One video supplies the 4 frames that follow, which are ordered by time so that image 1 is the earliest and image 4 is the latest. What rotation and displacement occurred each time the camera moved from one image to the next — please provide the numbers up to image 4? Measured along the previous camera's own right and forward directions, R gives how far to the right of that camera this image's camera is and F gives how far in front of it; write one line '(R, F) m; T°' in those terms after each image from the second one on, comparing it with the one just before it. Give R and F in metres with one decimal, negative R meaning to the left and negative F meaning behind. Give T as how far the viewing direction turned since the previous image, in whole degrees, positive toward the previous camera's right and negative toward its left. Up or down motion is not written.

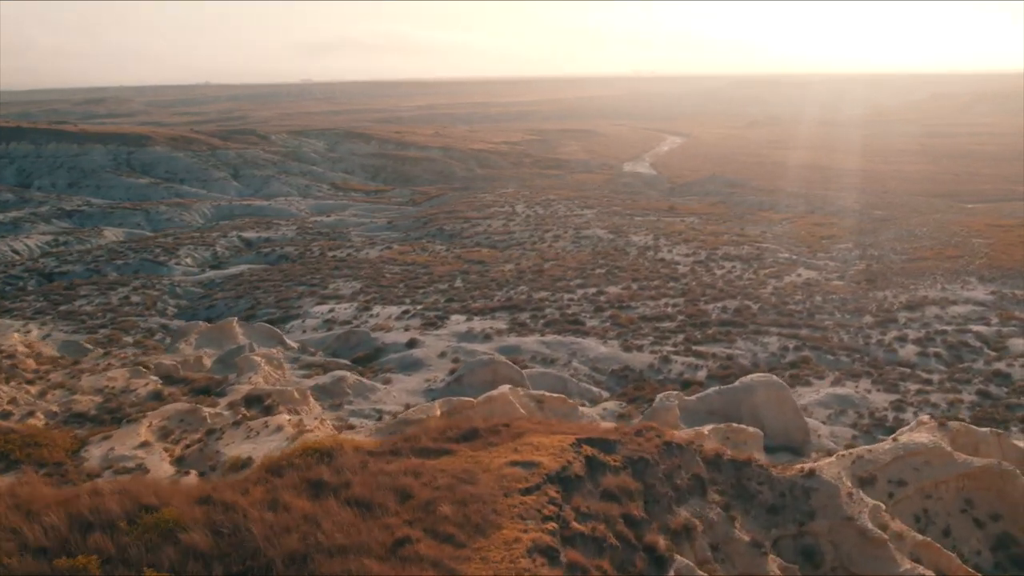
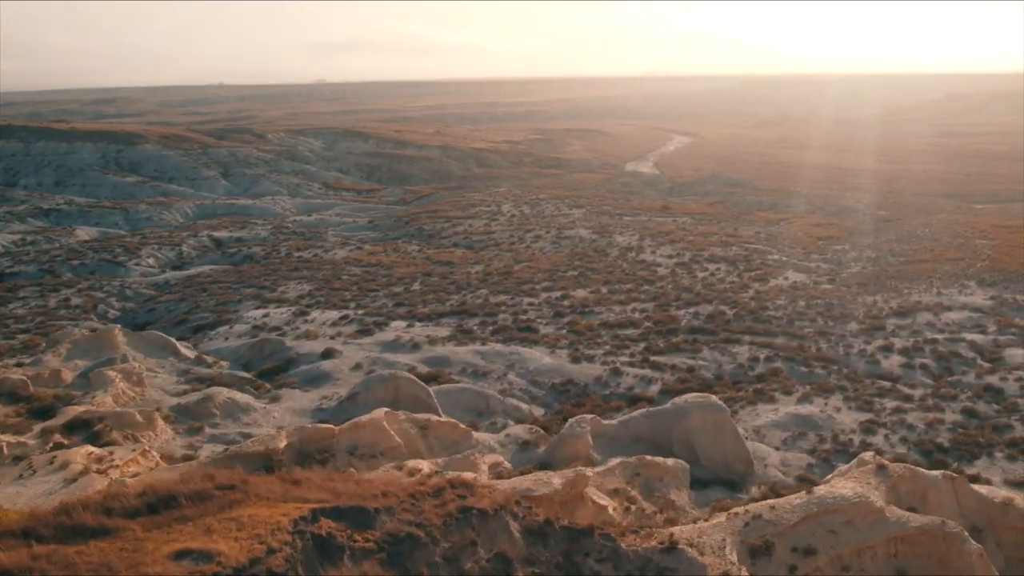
(+2.5, +2.9) m; -1°
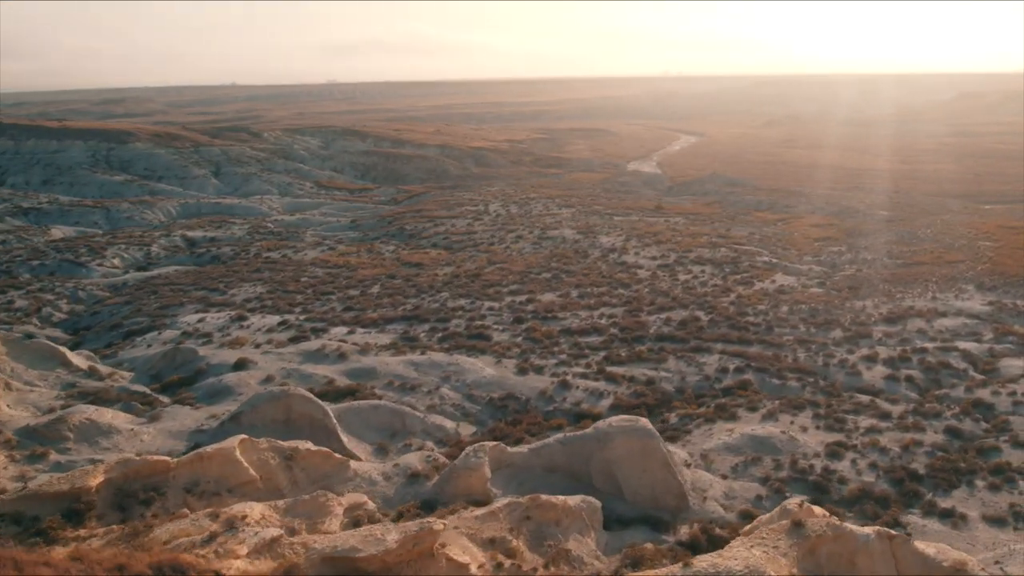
(+2.1, +2.4) m; -1°
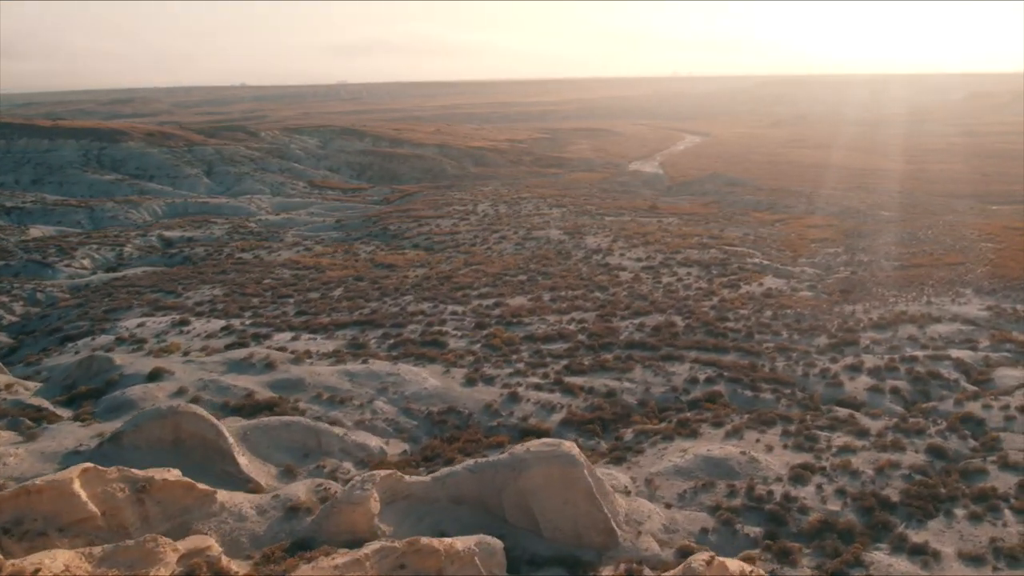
(+1.7, +2.0) m; -1°
